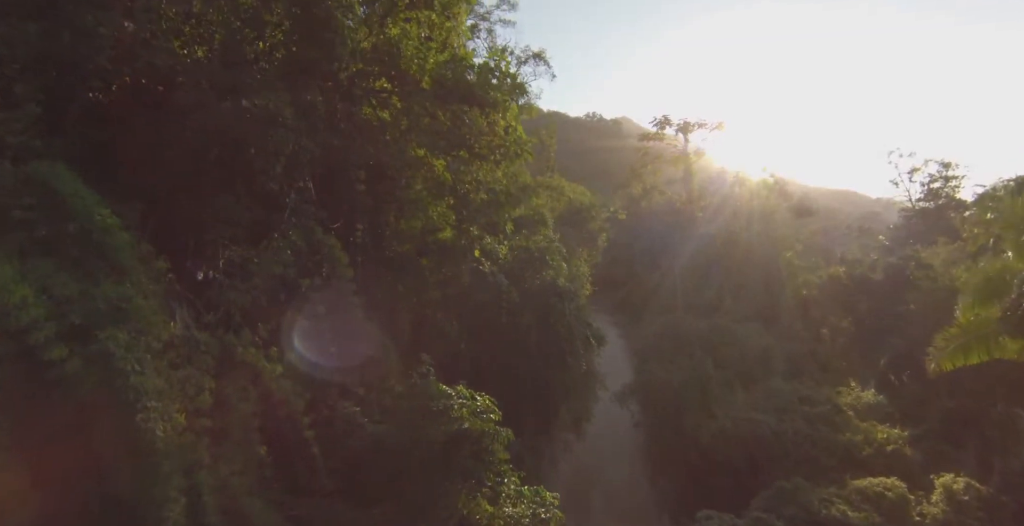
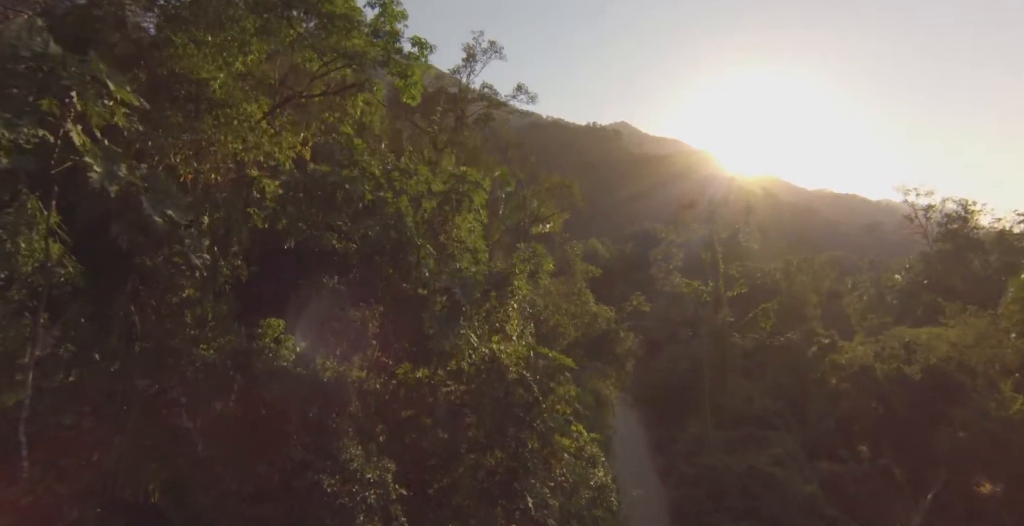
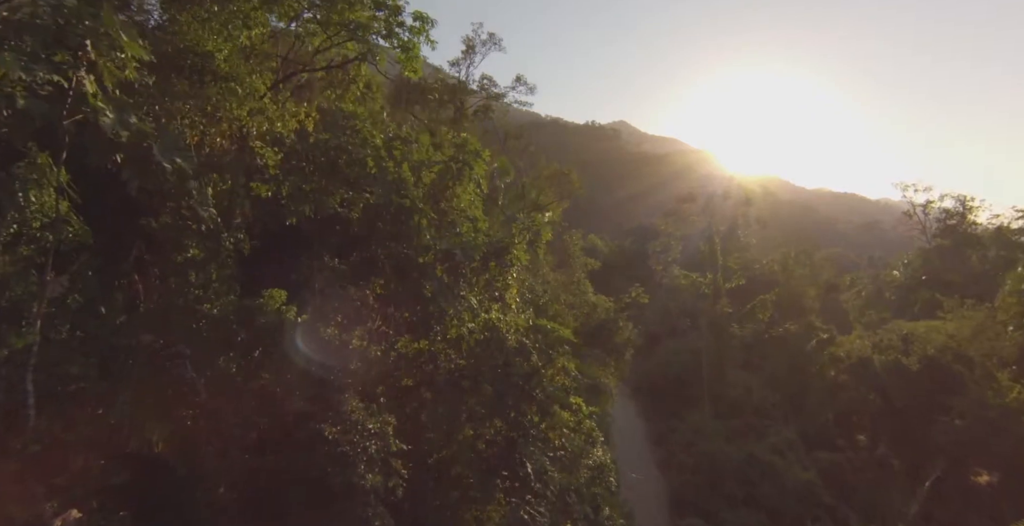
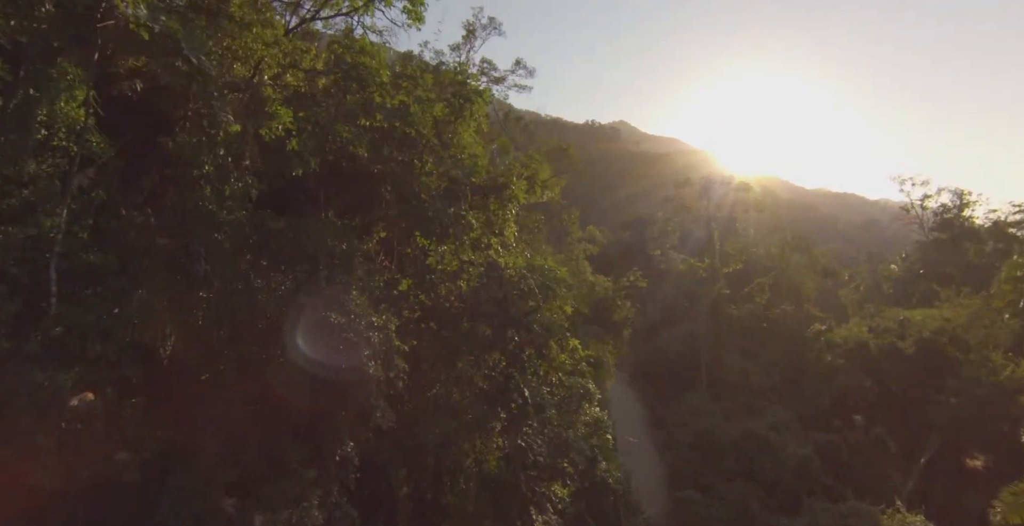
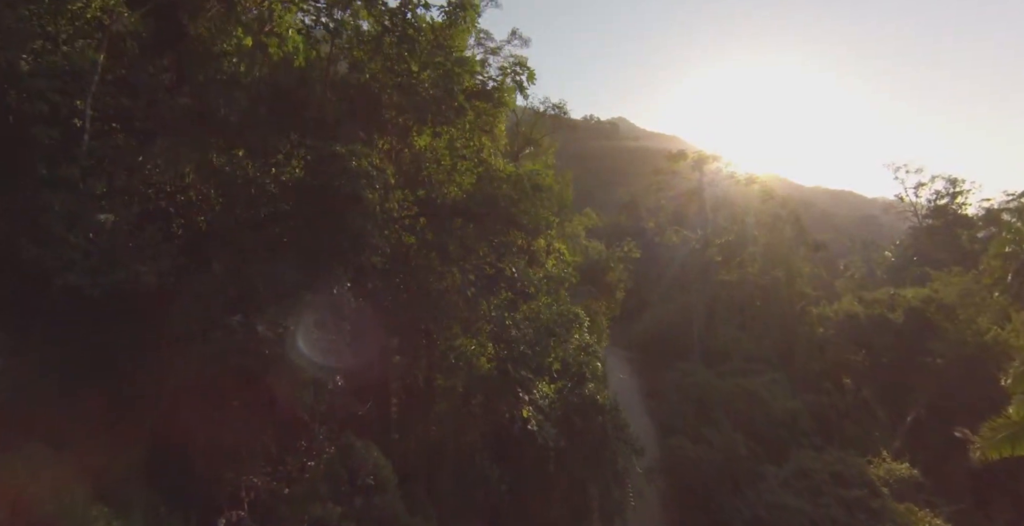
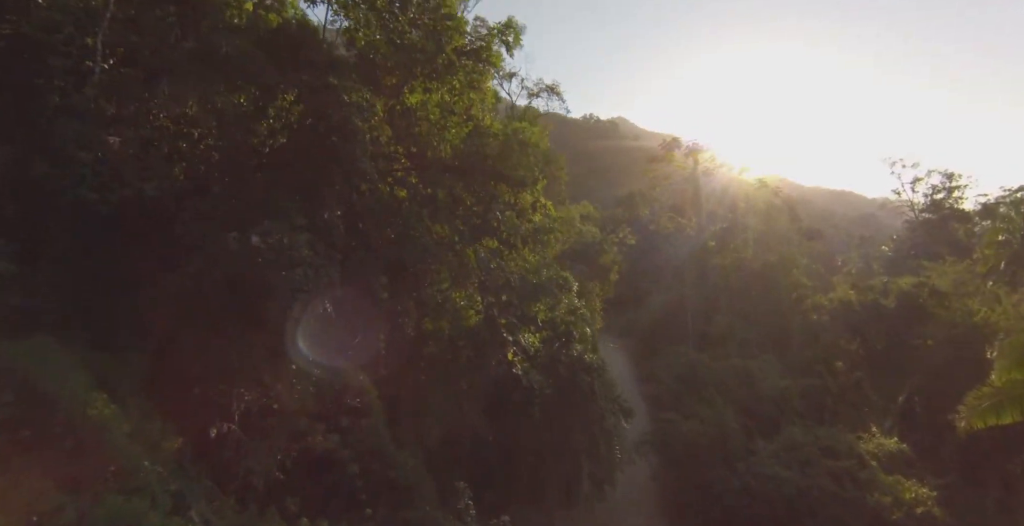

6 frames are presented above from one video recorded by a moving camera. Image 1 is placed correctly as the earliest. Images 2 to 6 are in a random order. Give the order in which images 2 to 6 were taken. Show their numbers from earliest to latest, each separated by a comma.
6, 5, 4, 3, 2
